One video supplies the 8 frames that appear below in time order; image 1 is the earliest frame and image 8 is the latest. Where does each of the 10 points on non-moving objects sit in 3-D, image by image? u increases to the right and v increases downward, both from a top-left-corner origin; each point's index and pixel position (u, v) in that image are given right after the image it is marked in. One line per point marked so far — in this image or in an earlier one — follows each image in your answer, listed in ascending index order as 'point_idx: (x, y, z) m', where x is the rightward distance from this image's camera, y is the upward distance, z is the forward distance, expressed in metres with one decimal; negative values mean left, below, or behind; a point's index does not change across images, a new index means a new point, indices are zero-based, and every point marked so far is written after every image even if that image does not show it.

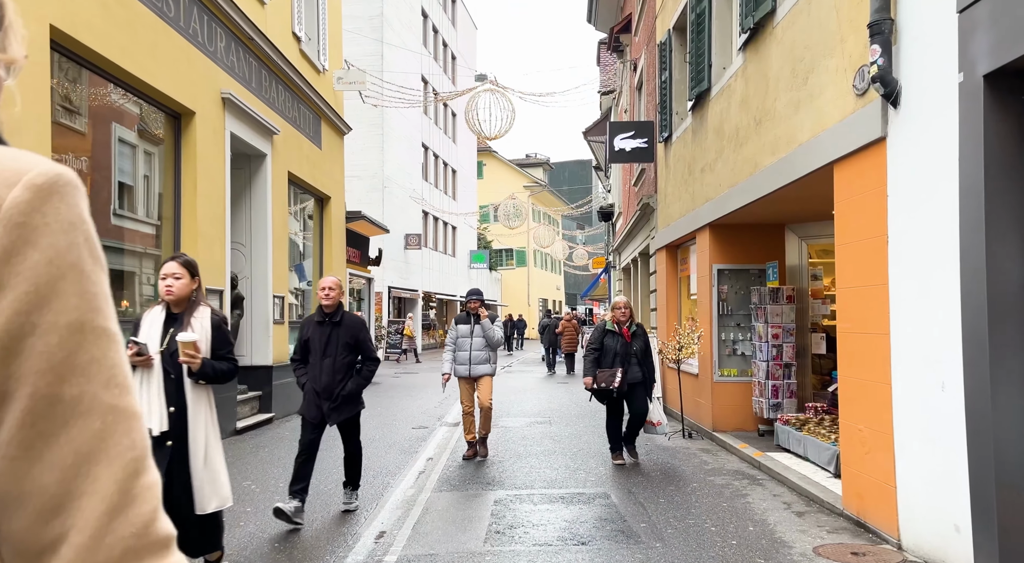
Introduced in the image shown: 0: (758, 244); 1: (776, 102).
0: (+2.9, +0.4, +9.0) m
1: (+2.3, +1.6, +6.7) m
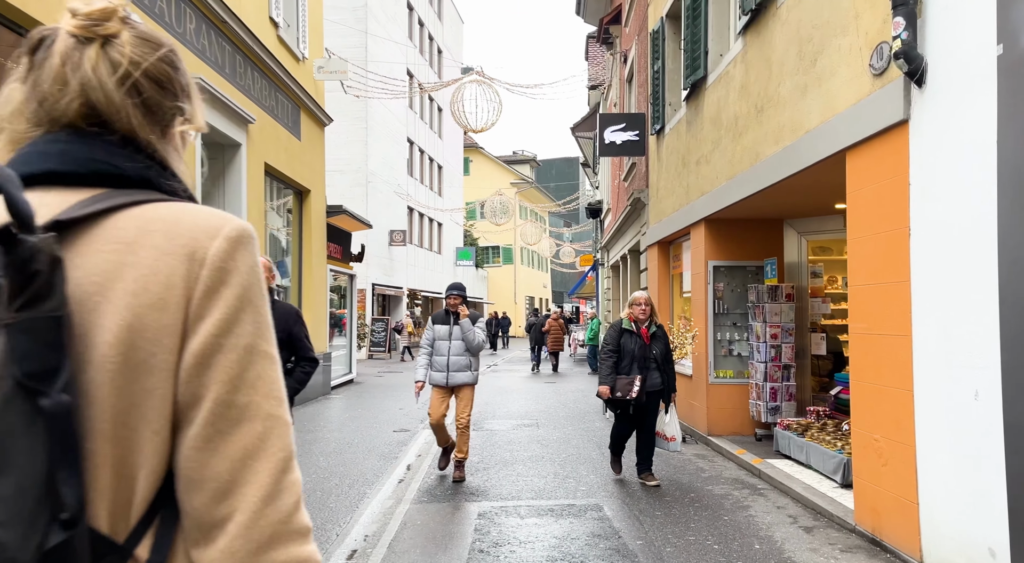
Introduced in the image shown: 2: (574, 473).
0: (+2.8, +0.5, +8.6) m
1: (+2.2, +1.6, +6.3) m
2: (+0.6, -1.8, +7.1) m
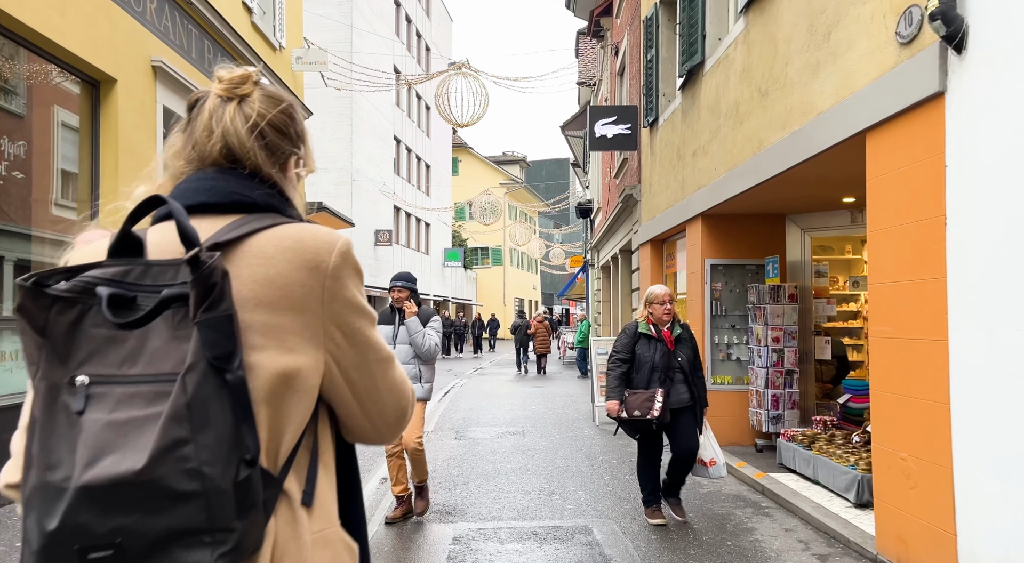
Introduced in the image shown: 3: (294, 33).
0: (+2.6, +0.5, +8.0) m
1: (+2.0, +1.6, +5.7) m
2: (+0.4, -1.8, +6.5) m
3: (-4.1, +4.6, +14.3) m
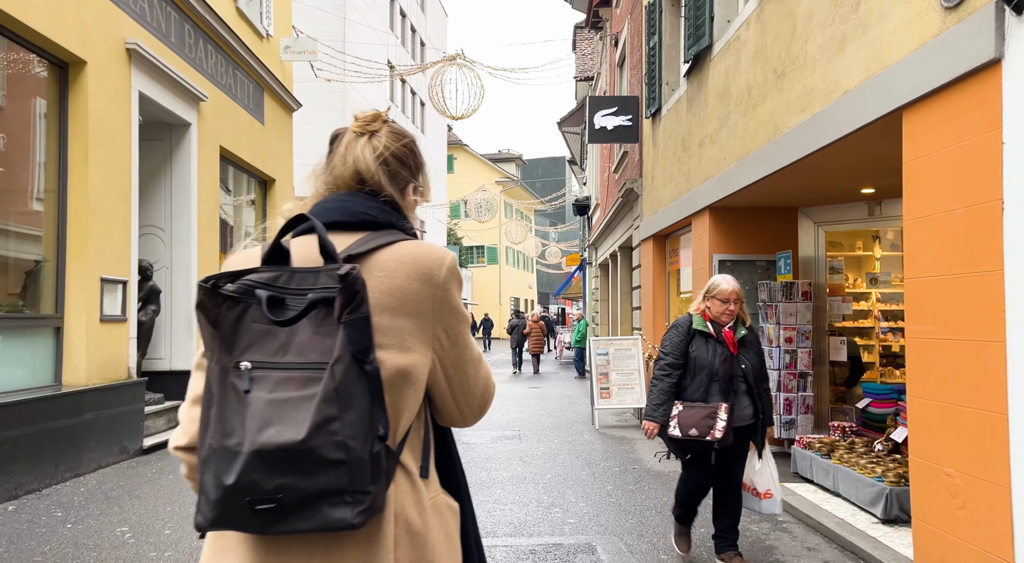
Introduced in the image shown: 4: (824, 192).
0: (+2.5, +0.5, +7.6) m
1: (+2.0, +1.6, +5.3) m
2: (+0.4, -1.7, +6.0) m
3: (-4.1, +4.7, +13.8) m
4: (+2.8, +0.8, +6.8) m
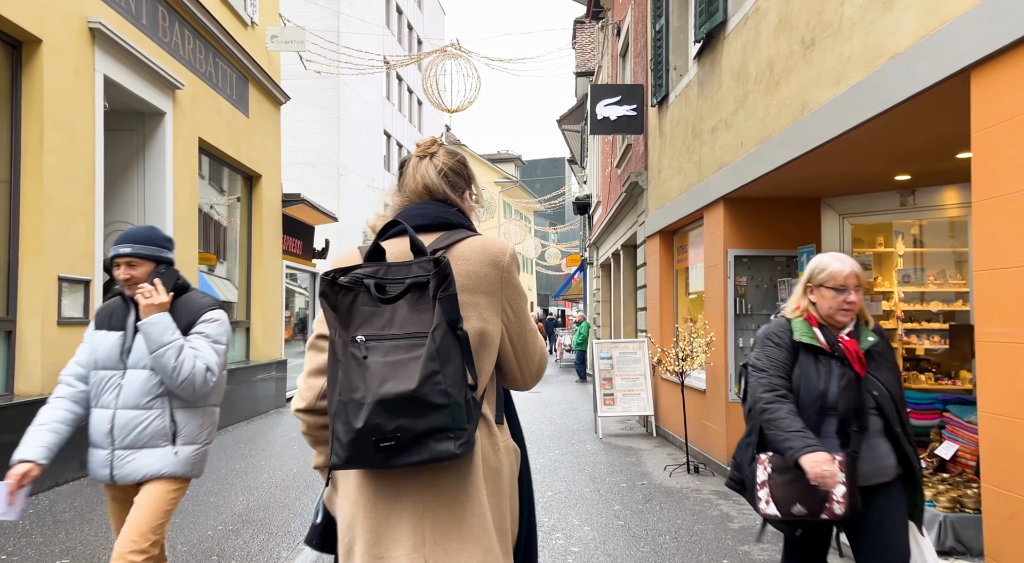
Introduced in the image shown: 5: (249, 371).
0: (+2.5, +0.5, +7.0) m
1: (+2.0, +1.7, +4.6) m
2: (+0.4, -1.7, +5.4) m
3: (-4.2, +4.7, +13.2) m
4: (+2.8, +0.8, +6.1) m
5: (-4.2, -1.4, +12.1) m
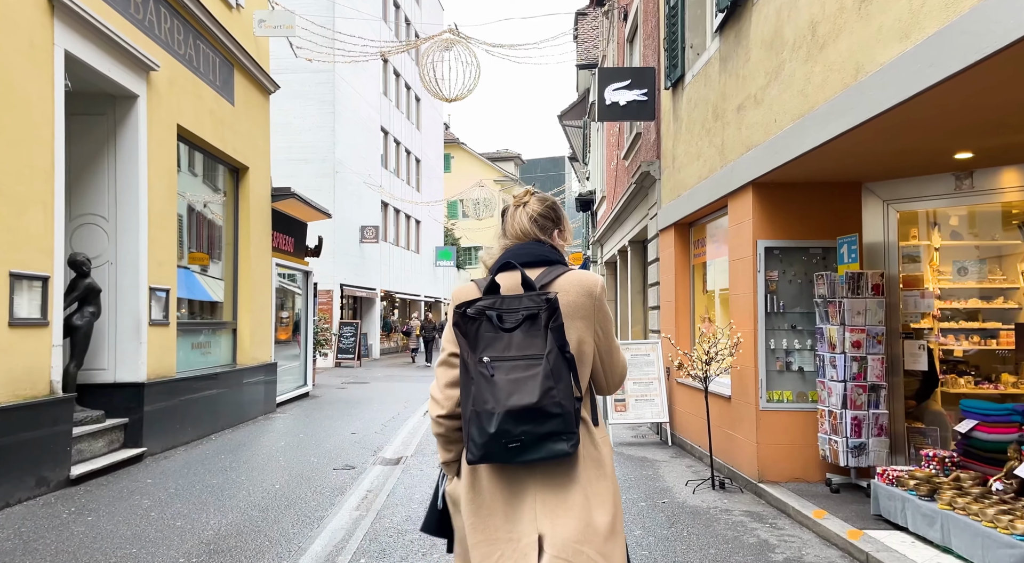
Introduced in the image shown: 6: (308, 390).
0: (+2.6, +0.6, +6.2) m
1: (+2.0, +1.7, +3.9) m
2: (+0.4, -1.7, +4.7) m
3: (-4.2, +4.7, +12.4) m
4: (+2.8, +0.9, +5.4) m
5: (-4.1, -1.4, +11.4) m
6: (-4.3, -2.3, +16.1) m
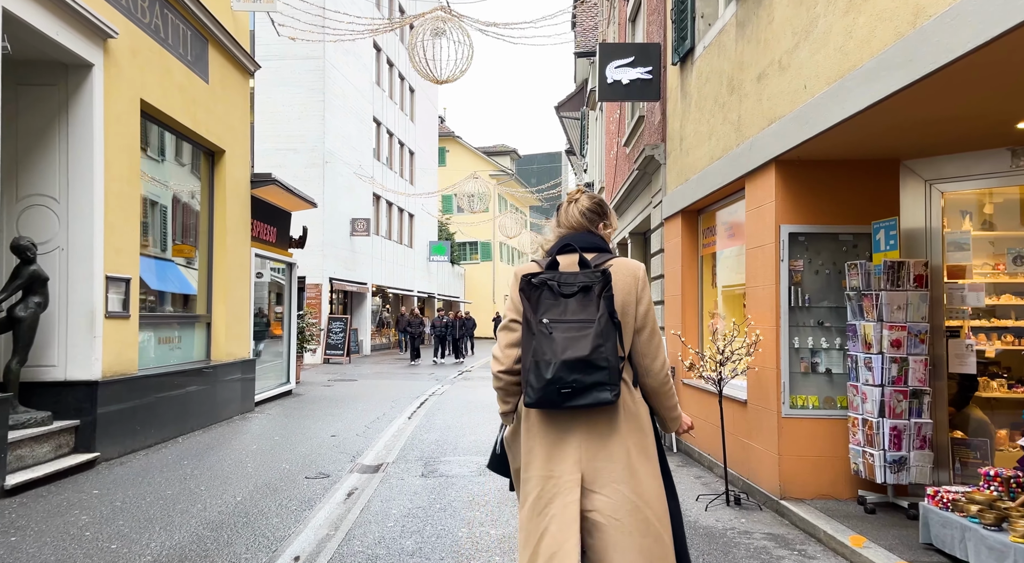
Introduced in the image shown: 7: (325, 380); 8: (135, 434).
0: (+2.5, +0.6, +5.5) m
1: (+2.0, +1.8, +3.2) m
2: (+0.3, -1.6, +3.9) m
3: (-4.2, +4.8, +11.6) m
4: (+2.7, +0.9, +4.7) m
5: (-4.3, -1.3, +10.6) m
6: (-4.4, -2.1, +15.3) m
7: (-4.5, -2.4, +18.3) m
8: (-4.1, -1.6, +8.3) m
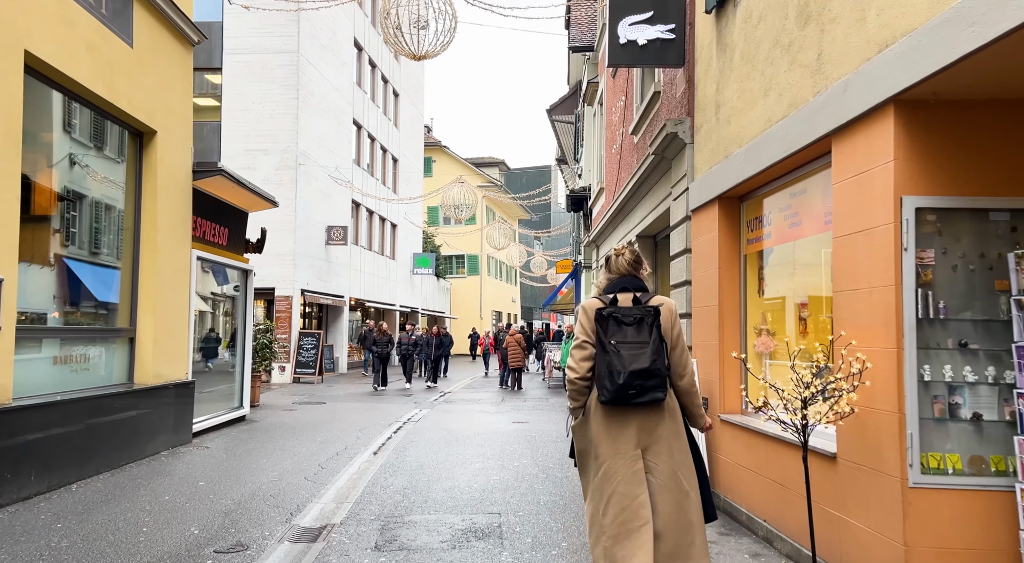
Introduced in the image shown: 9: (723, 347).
0: (+2.4, +0.6, +3.7) m
1: (+2.0, +1.8, +1.4) m
2: (+0.3, -1.5, +2.0) m
3: (-4.4, +4.8, +9.8) m
4: (+2.7, +1.0, +2.9) m
5: (-4.4, -1.4, +8.7) m
6: (-4.7, -2.3, +13.3) m
7: (-4.7, -2.6, +16.2) m
8: (-4.2, -1.7, +6.3) m
9: (+1.7, -0.5, +6.3) m
